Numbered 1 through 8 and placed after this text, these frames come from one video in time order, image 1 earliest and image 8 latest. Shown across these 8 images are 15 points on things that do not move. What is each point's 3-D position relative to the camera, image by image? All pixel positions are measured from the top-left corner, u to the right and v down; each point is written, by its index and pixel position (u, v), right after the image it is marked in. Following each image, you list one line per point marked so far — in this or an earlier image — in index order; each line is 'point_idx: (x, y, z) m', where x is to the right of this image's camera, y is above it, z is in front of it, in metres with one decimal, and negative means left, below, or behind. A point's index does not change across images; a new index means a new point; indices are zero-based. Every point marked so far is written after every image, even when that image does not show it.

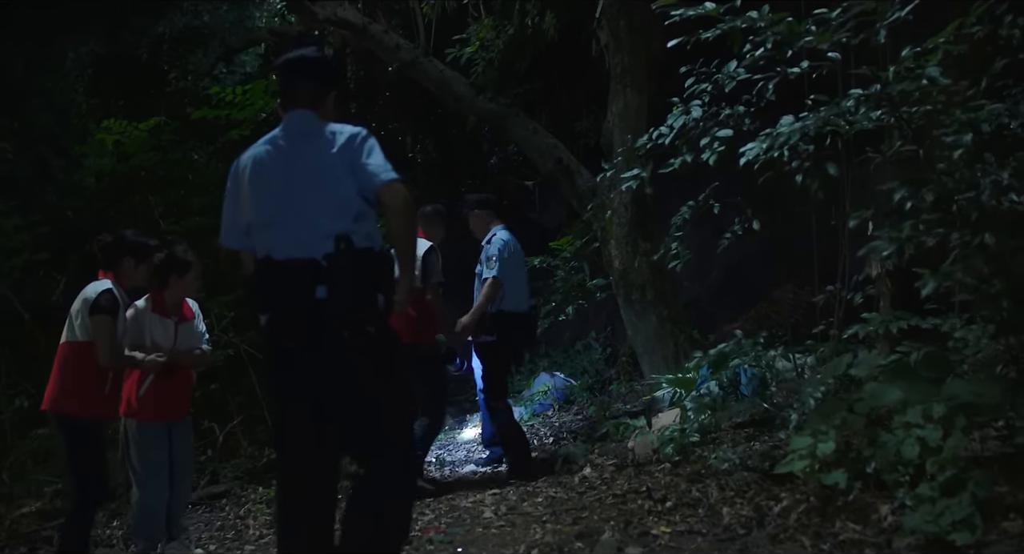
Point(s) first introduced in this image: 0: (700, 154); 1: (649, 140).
0: (+0.9, +0.6, +4.6) m
1: (+0.7, +0.7, +5.0) m
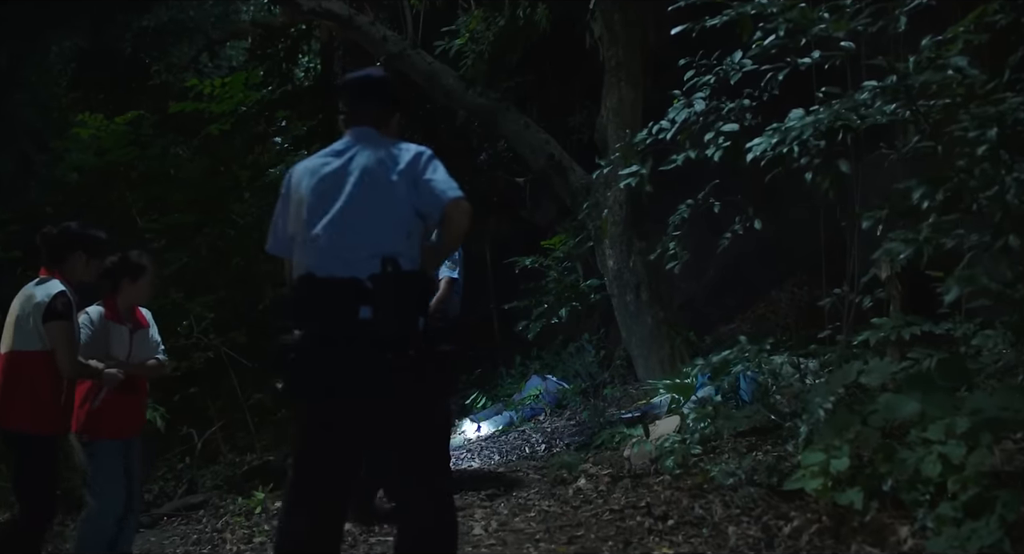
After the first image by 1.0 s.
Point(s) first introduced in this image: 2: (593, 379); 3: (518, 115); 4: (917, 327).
0: (+0.8, +0.6, +4.3) m
1: (+0.6, +0.7, +4.8) m
2: (+0.7, -0.8, +8.2) m
3: (0.0, +1.3, +8.2) m
4: (+1.9, -0.2, +4.7) m
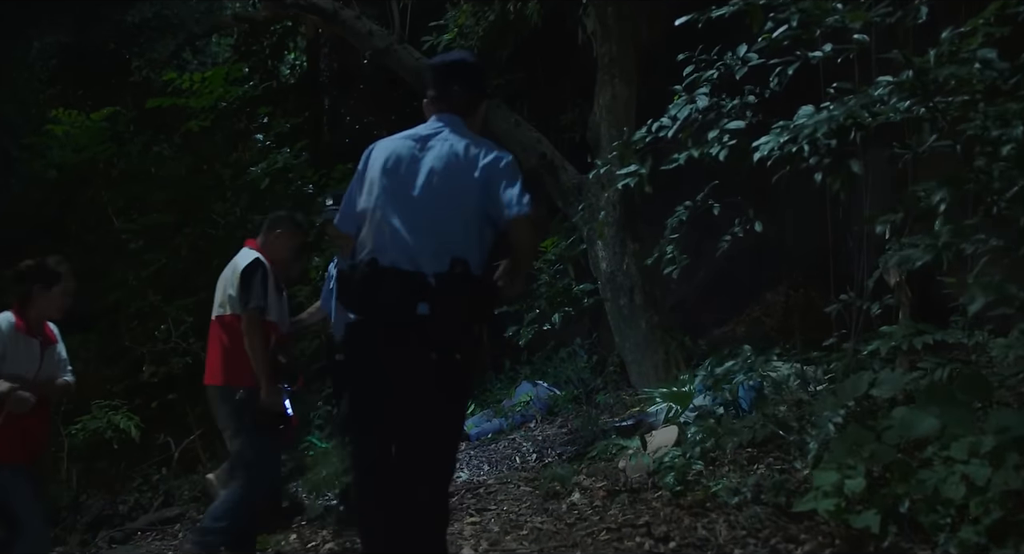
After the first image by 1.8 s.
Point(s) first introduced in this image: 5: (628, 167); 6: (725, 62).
0: (+0.8, +0.5, +4.1) m
1: (+0.6, +0.6, +4.5) m
2: (+0.6, -0.9, +7.9) m
3: (0.0, +1.3, +7.9) m
4: (+1.9, -0.3, +4.4) m
5: (+0.5, +0.5, +4.5) m
6: (+1.0, +1.0, +4.5) m
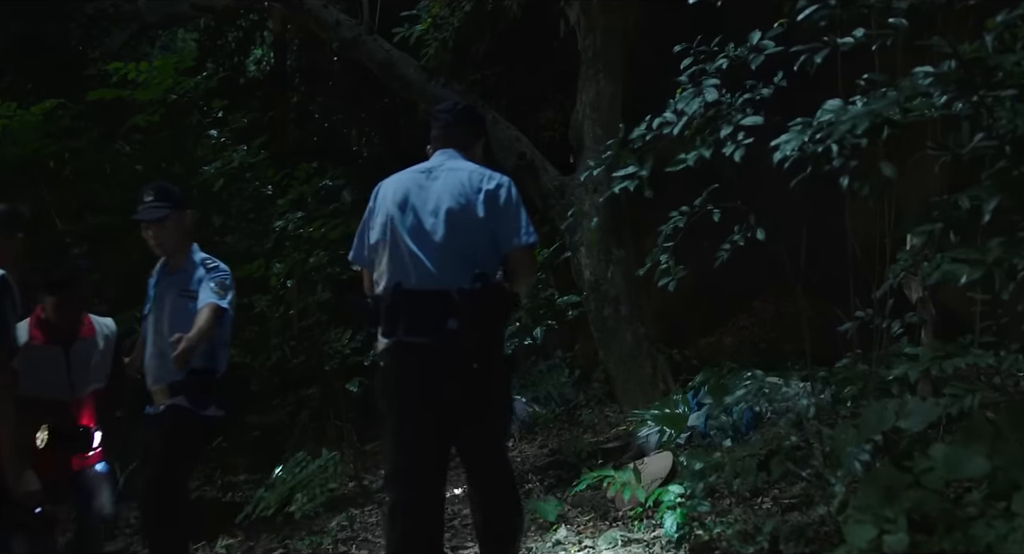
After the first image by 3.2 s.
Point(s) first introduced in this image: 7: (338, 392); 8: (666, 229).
0: (+0.7, +0.5, +3.6) m
1: (+0.5, +0.6, +4.0) m
2: (+0.4, -0.9, +7.4) m
3: (-0.2, +1.2, +7.4) m
4: (+1.8, -0.3, +3.9) m
5: (+0.5, +0.4, +4.0) m
6: (+0.9, +0.9, +3.9) m
7: (-1.2, -0.8, +6.8) m
8: (+0.8, +0.3, +5.3) m
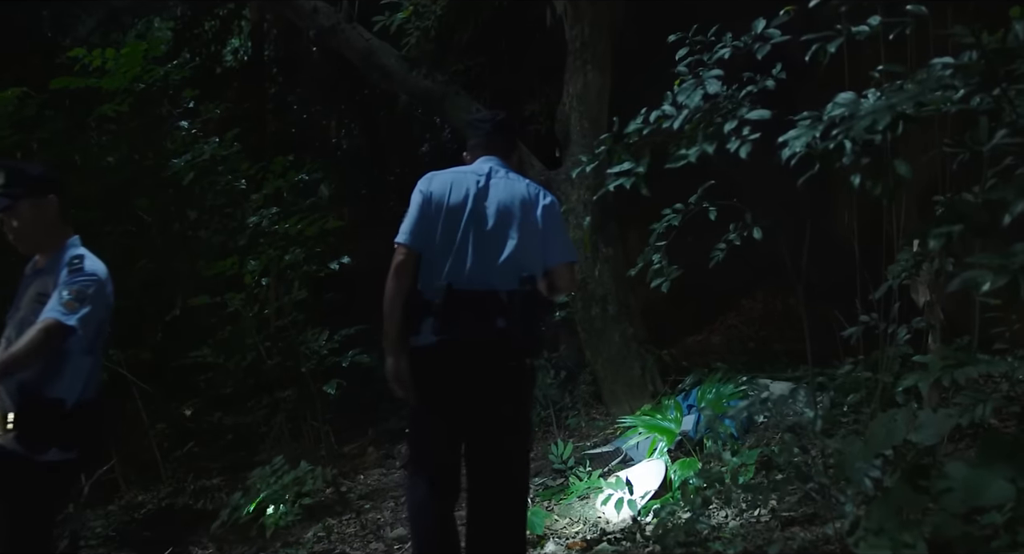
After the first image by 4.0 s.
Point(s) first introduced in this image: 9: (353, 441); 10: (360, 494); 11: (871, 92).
0: (+0.7, +0.4, +3.3) m
1: (+0.5, +0.6, +3.7) m
2: (+0.3, -0.9, +7.2) m
3: (-0.3, +1.2, +7.1) m
4: (+1.7, -0.3, +3.7) m
5: (+0.4, +0.4, +3.8) m
6: (+0.9, +0.9, +3.7) m
7: (-1.3, -0.8, +6.5) m
8: (+0.8, +0.3, +5.1) m
9: (-1.2, -1.2, +7.3) m
10: (-0.9, -1.3, +6.0) m
11: (+1.2, +0.6, +3.3) m
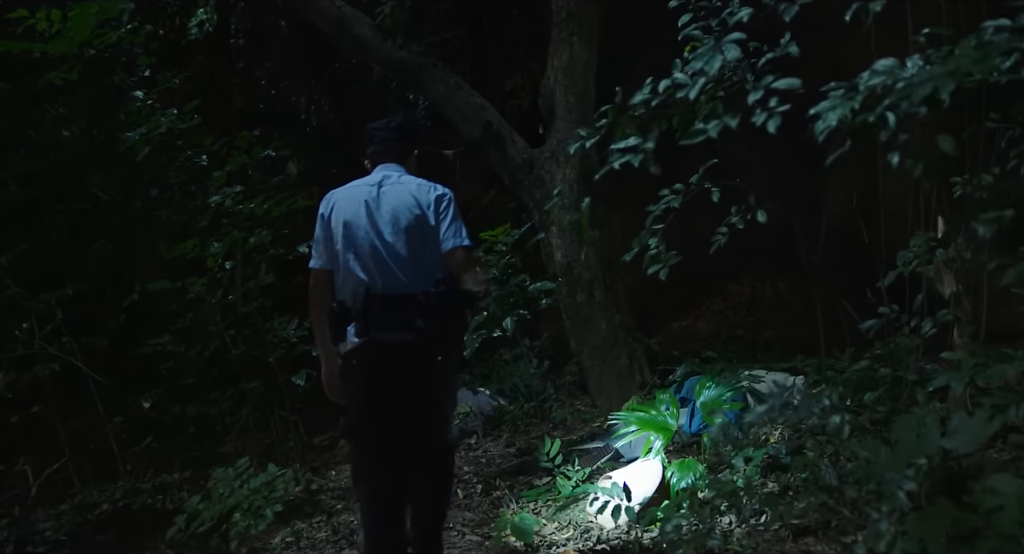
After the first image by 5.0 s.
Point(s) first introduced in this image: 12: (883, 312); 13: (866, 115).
0: (+0.7, +0.5, +2.9) m
1: (+0.5, +0.6, +3.3) m
2: (+0.2, -0.8, +6.8) m
3: (-0.4, +1.4, +6.7) m
4: (+1.7, -0.3, +3.4) m
5: (+0.4, +0.5, +3.4) m
6: (+0.8, +0.9, +3.3) m
7: (-1.4, -0.7, +6.1) m
8: (+0.7, +0.3, +4.7) m
9: (-1.3, -1.1, +6.8) m
10: (-1.0, -1.2, +5.6) m
11: (+1.2, +0.6, +2.9) m
12: (+1.5, -0.1, +3.9) m
13: (+1.0, +0.5, +2.9) m
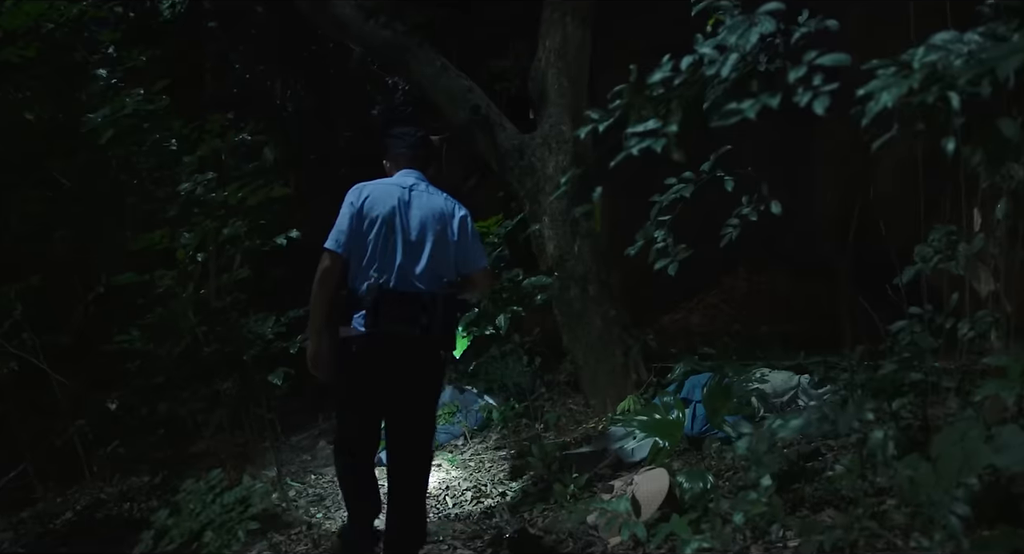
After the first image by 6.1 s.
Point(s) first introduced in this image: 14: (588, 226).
0: (+0.7, +0.5, +2.6) m
1: (+0.5, +0.6, +3.0) m
2: (+0.1, -0.8, +6.4) m
3: (-0.5, +1.4, +6.3) m
4: (+1.7, -0.3, +3.1) m
5: (+0.4, +0.5, +3.0) m
6: (+0.8, +0.9, +3.0) m
7: (-1.5, -0.6, +5.7) m
8: (+0.7, +0.3, +4.4) m
9: (-1.4, -1.0, +6.5) m
10: (-1.0, -1.2, +5.2) m
11: (+1.2, +0.6, +2.6) m
12: (+1.5, -0.1, +3.6) m
13: (+1.1, +0.5, +2.5) m
14: (+0.5, +0.3, +5.8) m
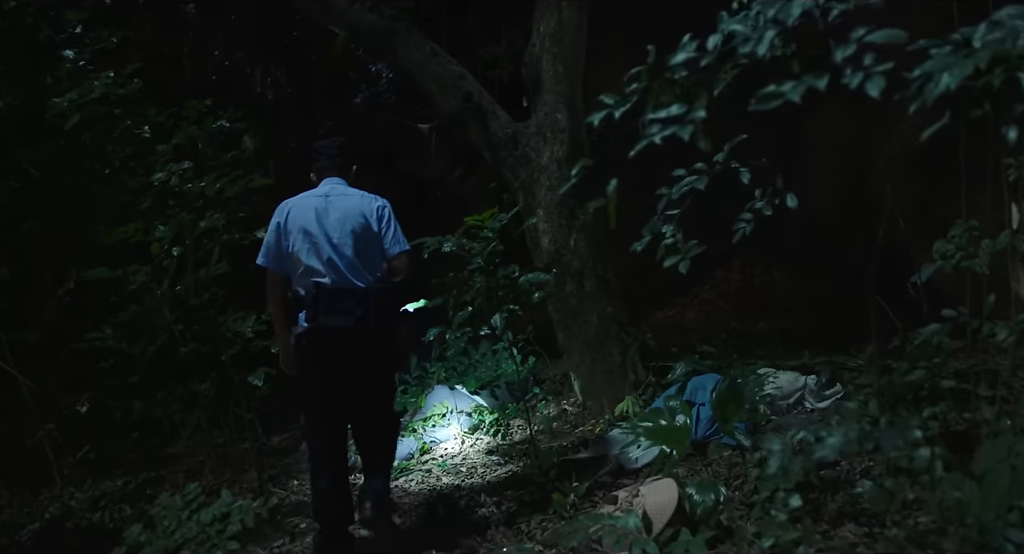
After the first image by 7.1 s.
0: (+0.8, +0.5, +2.3) m
1: (+0.5, +0.6, +2.7) m
2: (0.0, -0.7, +6.2) m
3: (-0.5, +1.4, +6.0) m
4: (+1.7, -0.3, +2.8) m
5: (+0.4, +0.5, +2.7) m
6: (+0.9, +0.9, +2.7) m
7: (-1.5, -0.6, +5.4) m
8: (+0.7, +0.4, +4.1) m
9: (-1.4, -1.0, +6.2) m
10: (-1.1, -1.2, +4.9) m
11: (+1.2, +0.6, +2.3) m
12: (+1.5, -0.1, +3.3) m
13: (+1.1, +0.5, +2.3) m
14: (+0.4, +0.3, +5.5) m
